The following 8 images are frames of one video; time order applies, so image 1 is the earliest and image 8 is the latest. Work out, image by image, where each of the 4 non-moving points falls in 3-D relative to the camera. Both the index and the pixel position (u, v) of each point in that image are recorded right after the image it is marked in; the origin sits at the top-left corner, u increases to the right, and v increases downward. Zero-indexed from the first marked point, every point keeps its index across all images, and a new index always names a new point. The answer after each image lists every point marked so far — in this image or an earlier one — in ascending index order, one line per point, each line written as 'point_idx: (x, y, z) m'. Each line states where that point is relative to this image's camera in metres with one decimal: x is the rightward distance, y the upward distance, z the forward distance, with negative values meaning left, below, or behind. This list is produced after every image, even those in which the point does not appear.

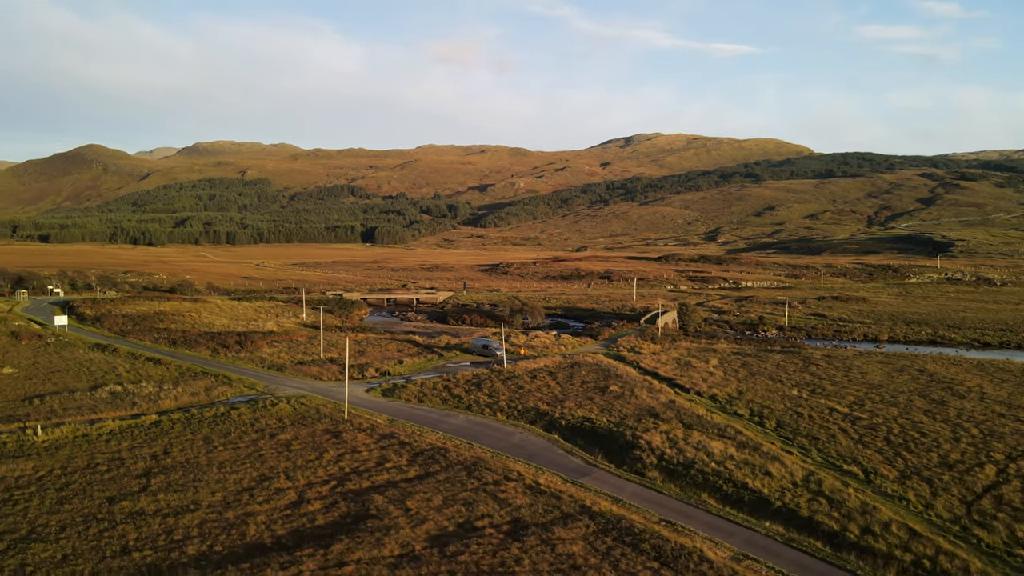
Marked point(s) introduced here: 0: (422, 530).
0: (-1.9, -5.1, +15.0) m
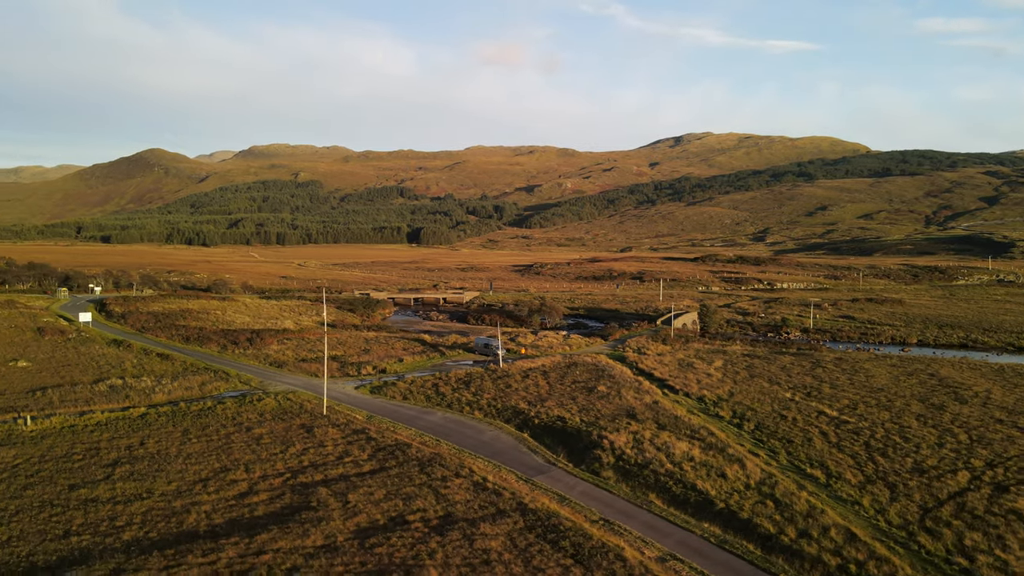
0: (-3.5, -5.0, +15.4) m
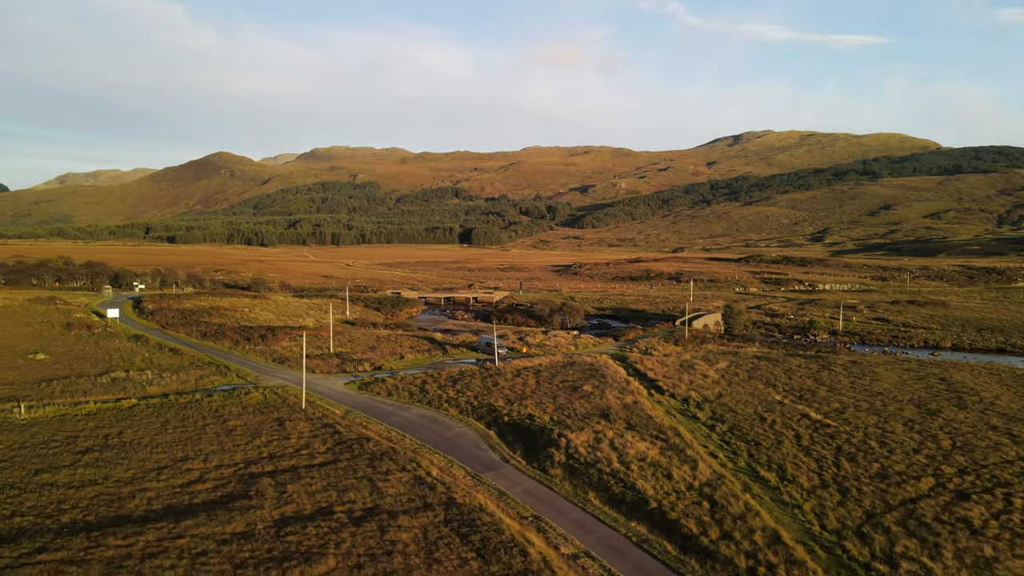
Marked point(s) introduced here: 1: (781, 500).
0: (-5.2, -5.0, +15.9) m
1: (+6.7, -5.3, +17.9) m
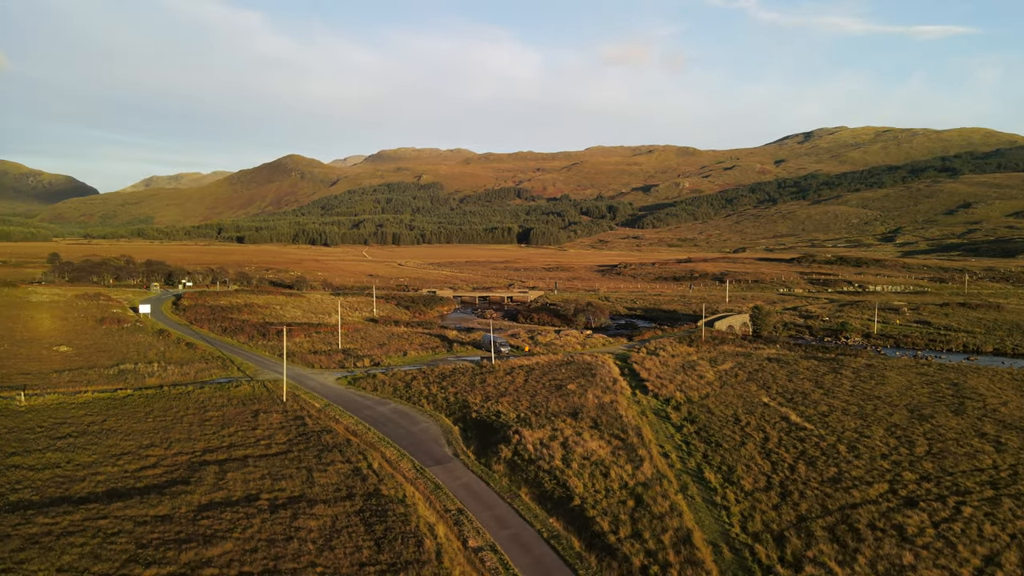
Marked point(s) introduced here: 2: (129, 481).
0: (-7.1, -4.8, +16.6) m
1: (+4.9, -5.2, +17.7) m
2: (-9.5, -4.8, +17.9) m
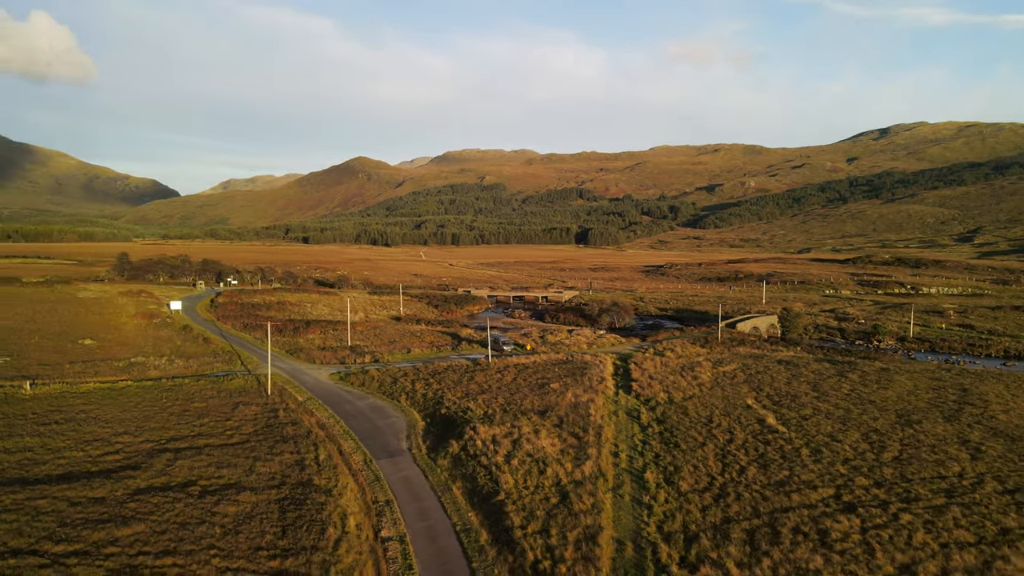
0: (-8.9, -4.7, +17.5) m
1: (+3.1, -5.2, +17.6) m
2: (-11.3, -4.7, +19.0) m
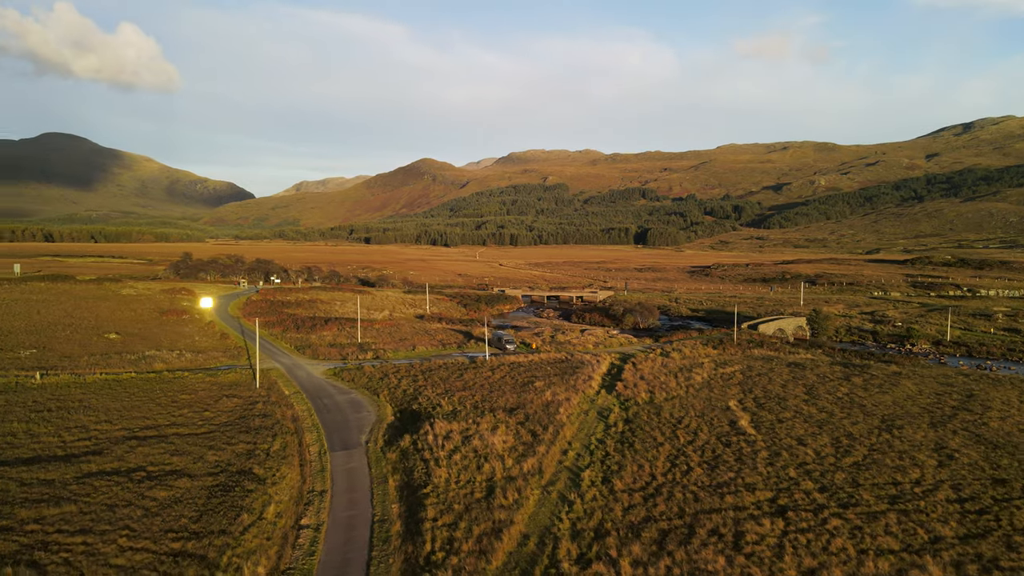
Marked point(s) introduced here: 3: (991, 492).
0: (-10.7, -4.6, +18.6) m
1: (+1.3, -5.1, +17.6) m
2: (-12.9, -4.6, +20.3) m
3: (+12.5, -5.3, +18.6) m
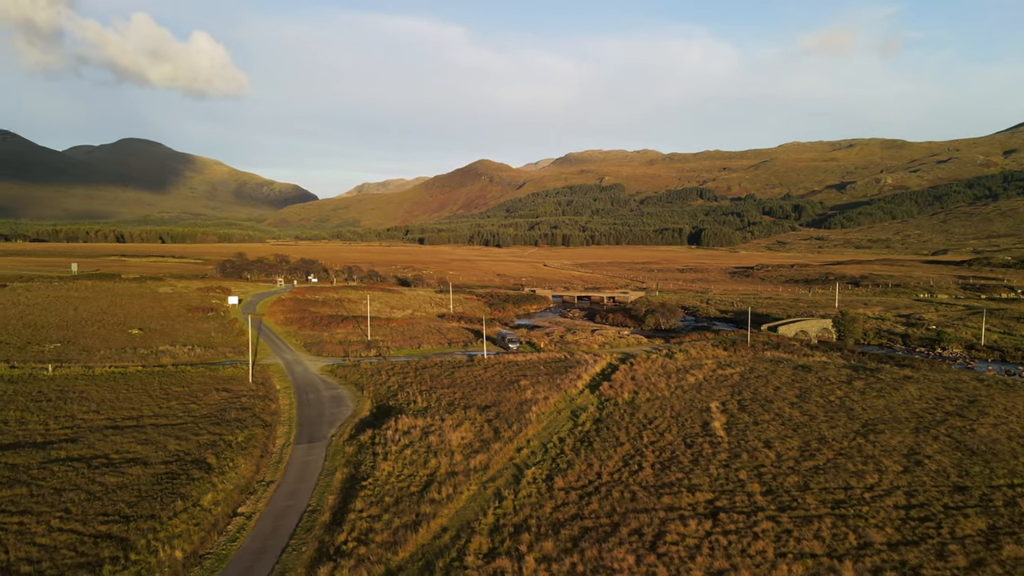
0: (-12.2, -4.5, +19.7) m
1: (-0.3, -5.1, +17.8) m
2: (-14.2, -4.5, +21.5) m
3: (+10.9, -5.3, +18.0) m
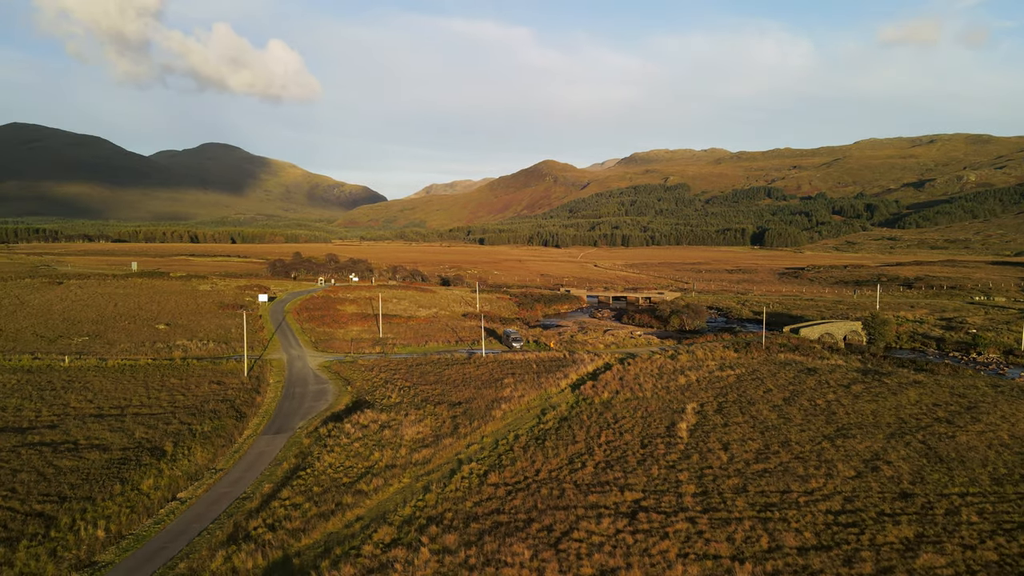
0: (-13.8, -4.4, +21.0) m
1: (-2.1, -5.0, +18.2) m
2: (-15.7, -4.3, +23.0) m
3: (+9.1, -5.3, +17.5) m
